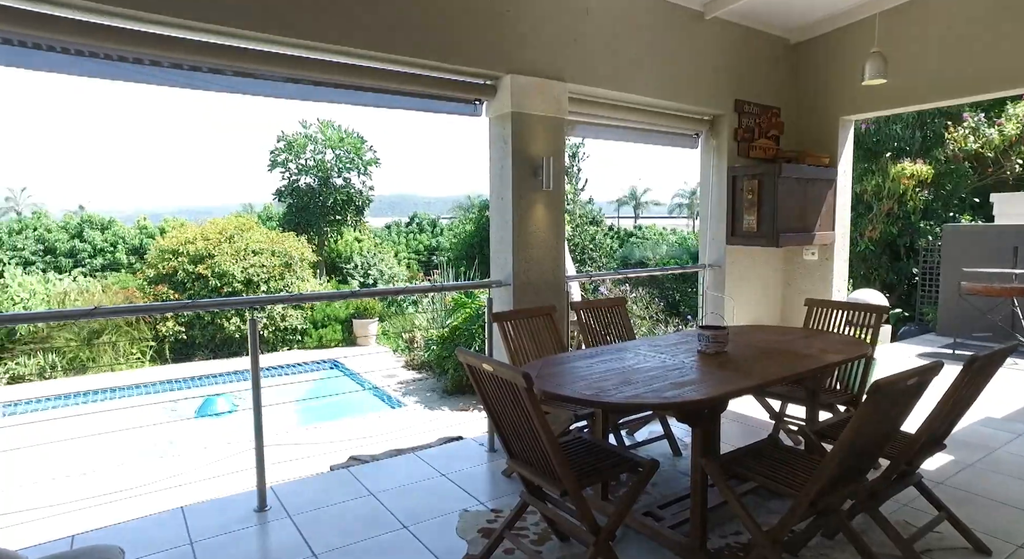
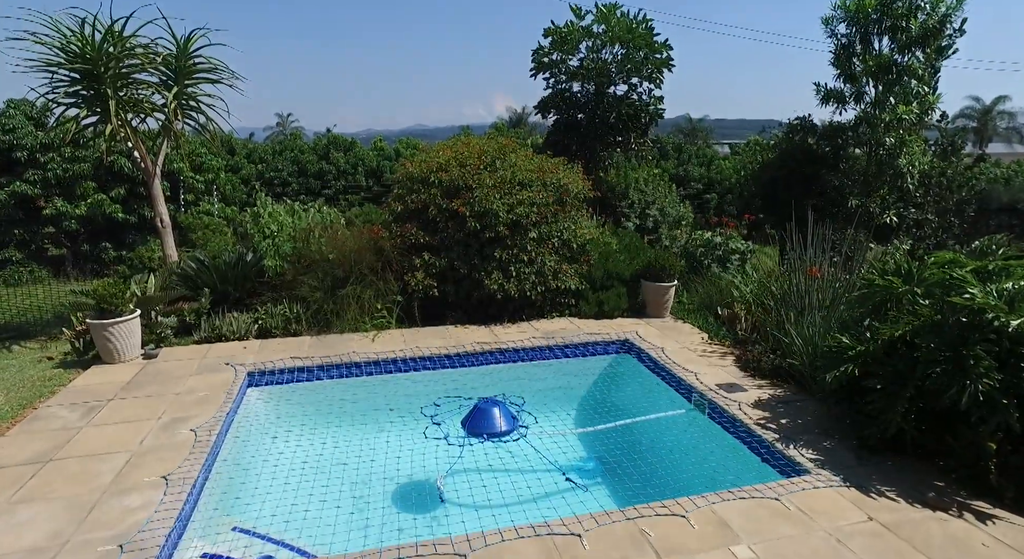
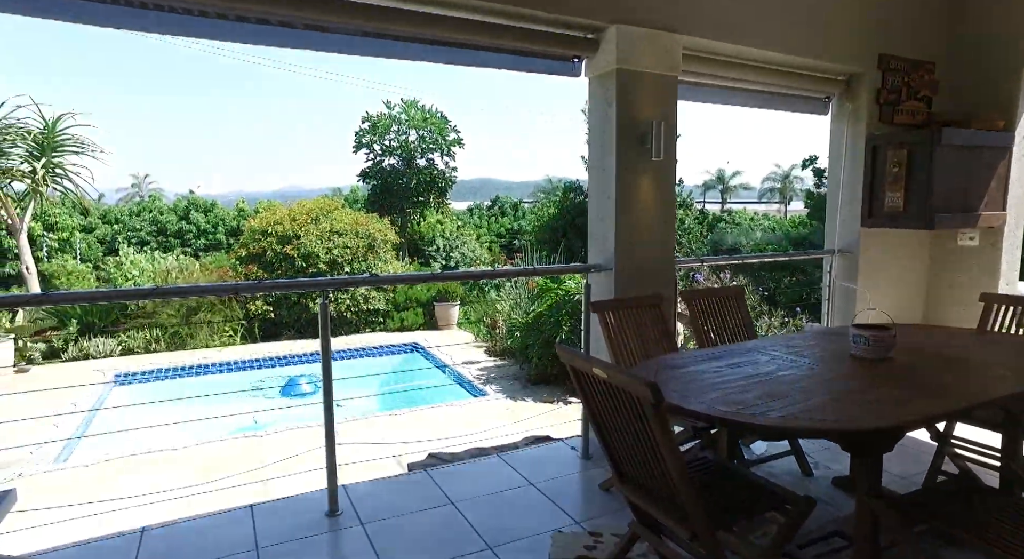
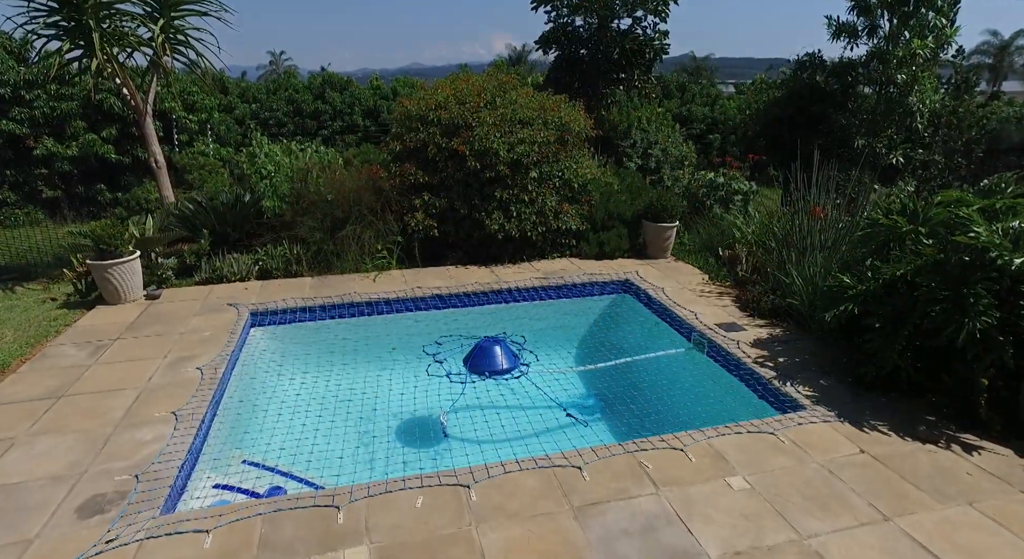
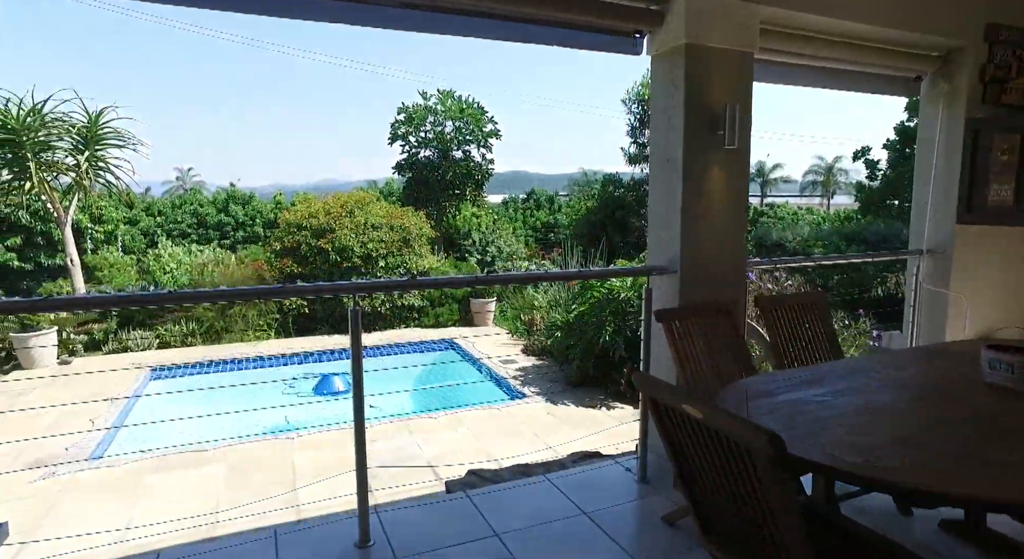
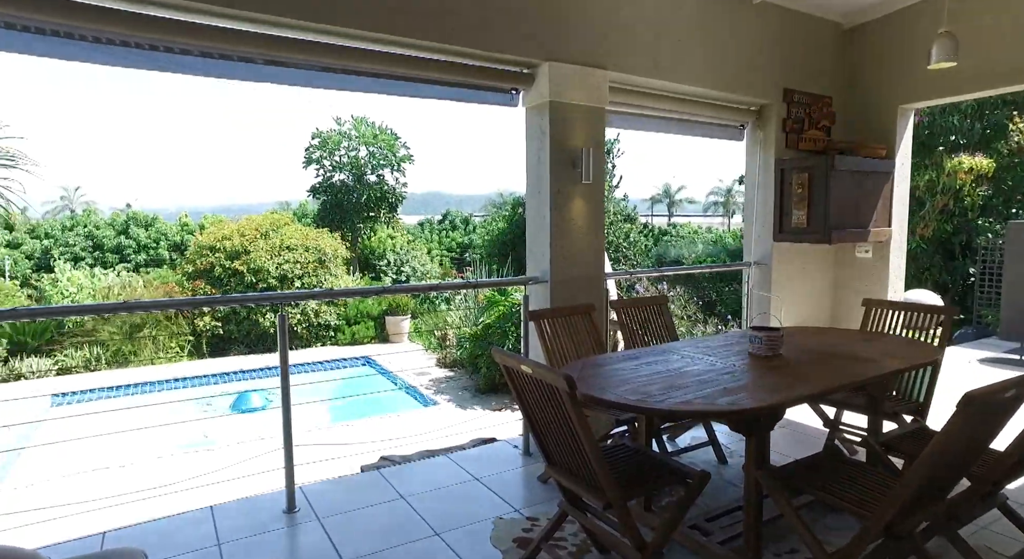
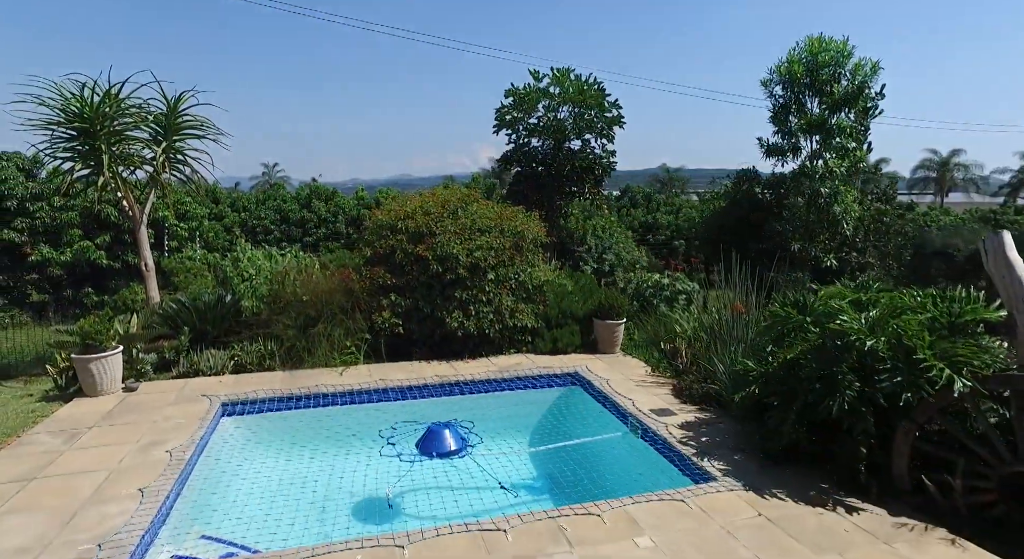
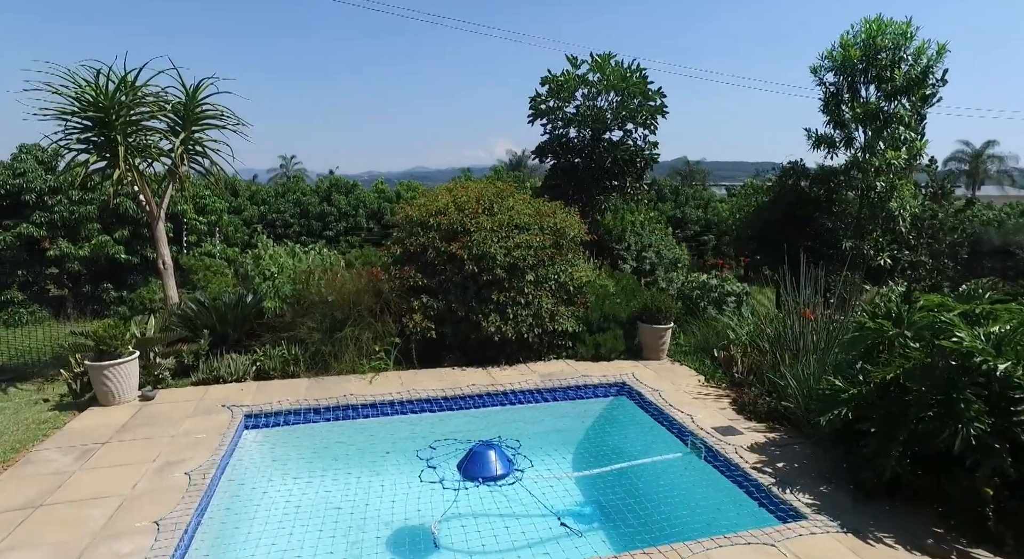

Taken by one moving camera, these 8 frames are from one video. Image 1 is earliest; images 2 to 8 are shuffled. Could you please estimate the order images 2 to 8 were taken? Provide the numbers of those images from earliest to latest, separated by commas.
6, 3, 5, 7, 8, 2, 4
